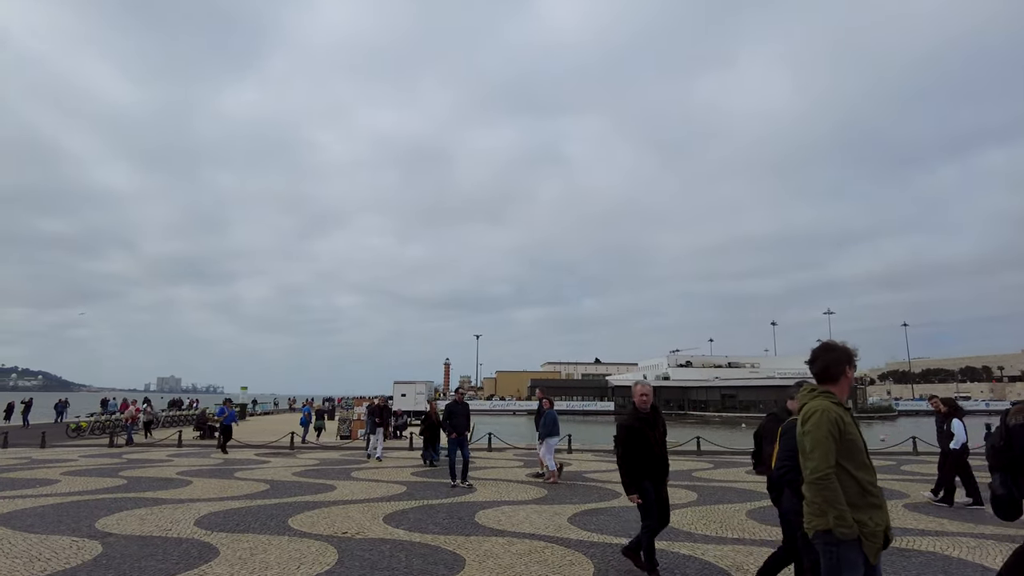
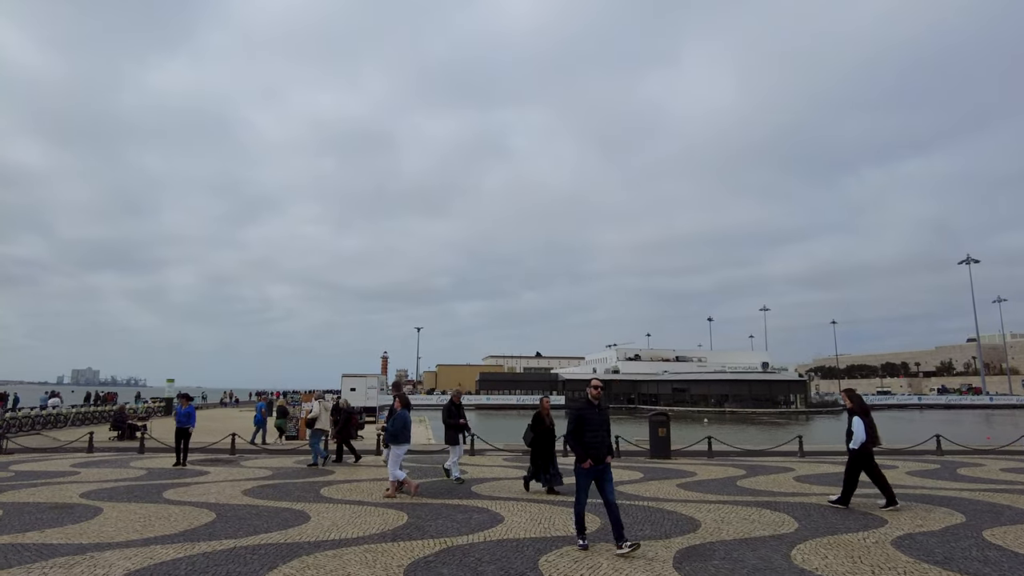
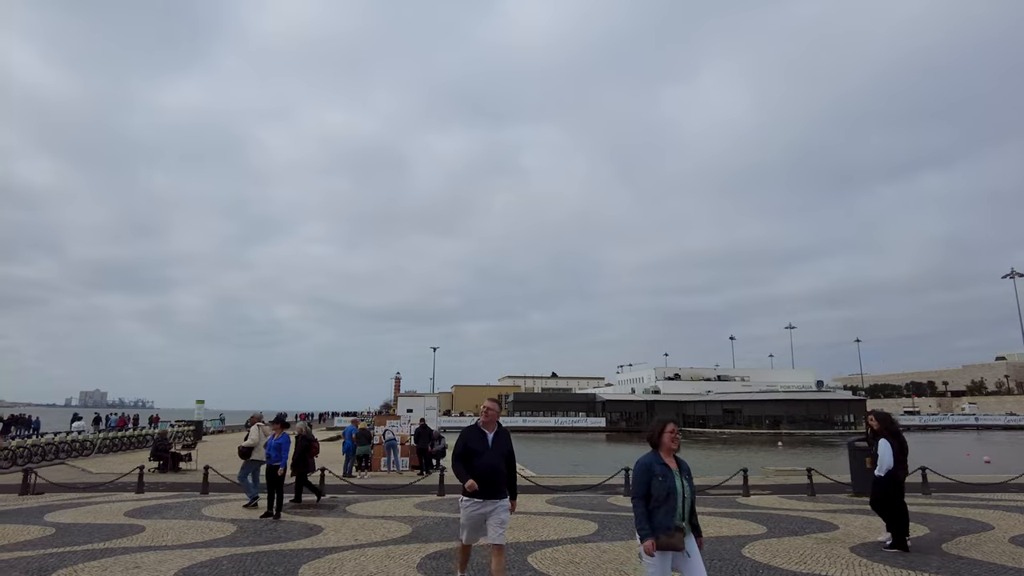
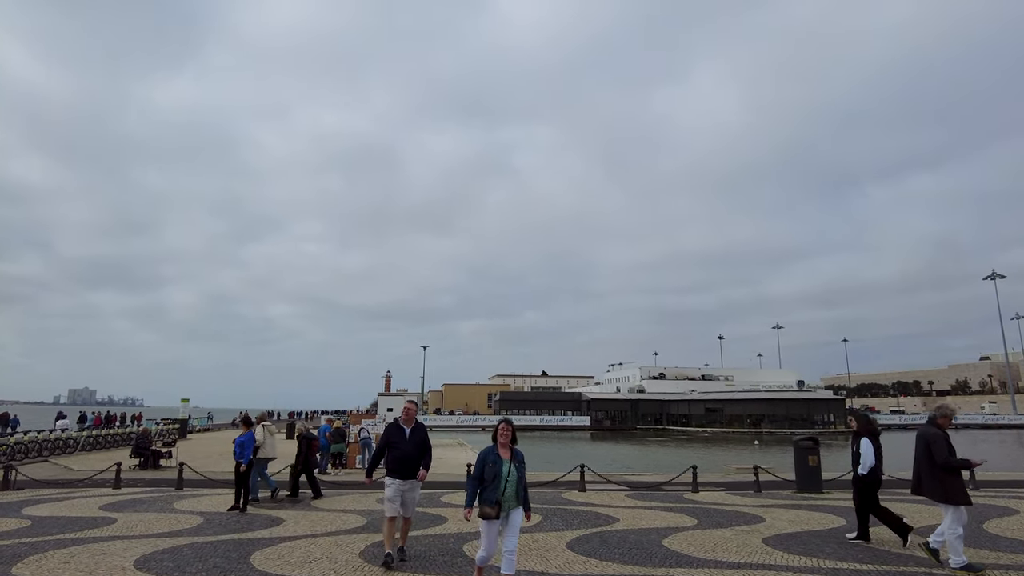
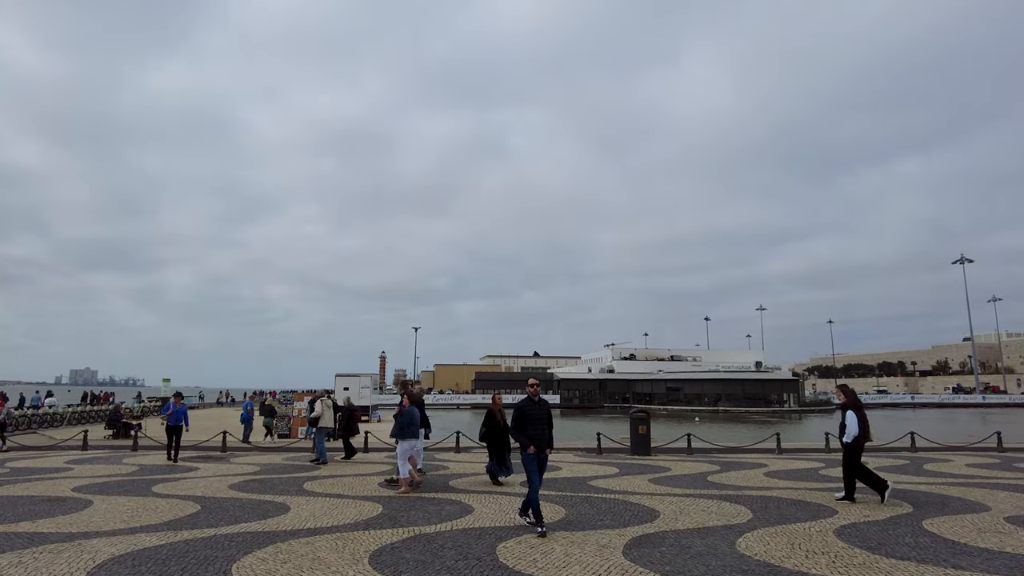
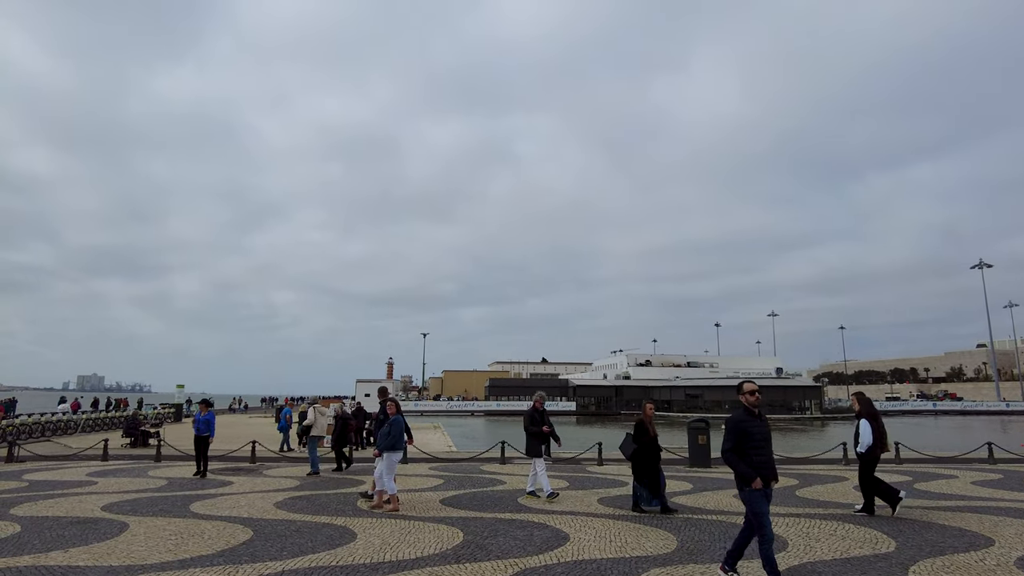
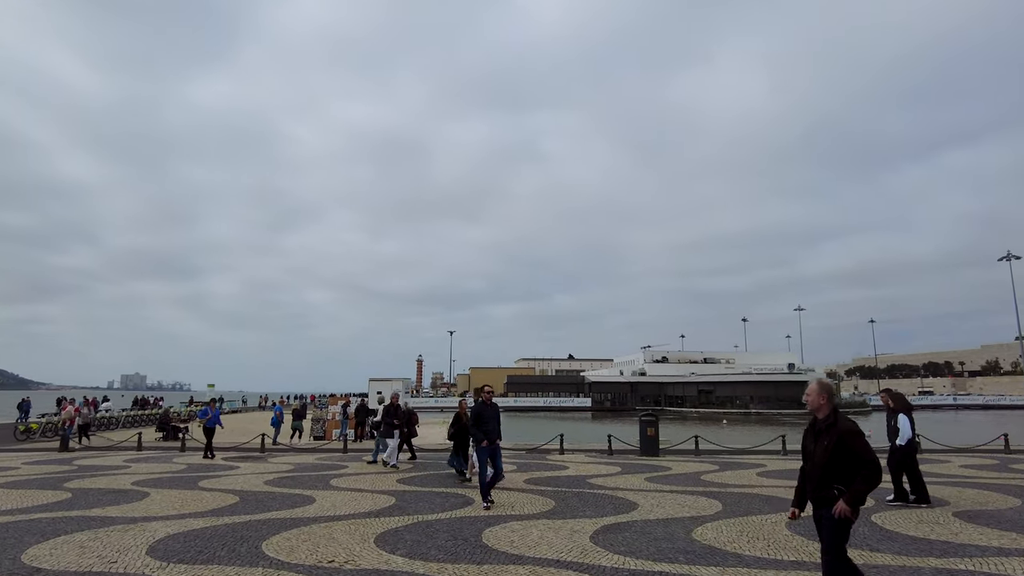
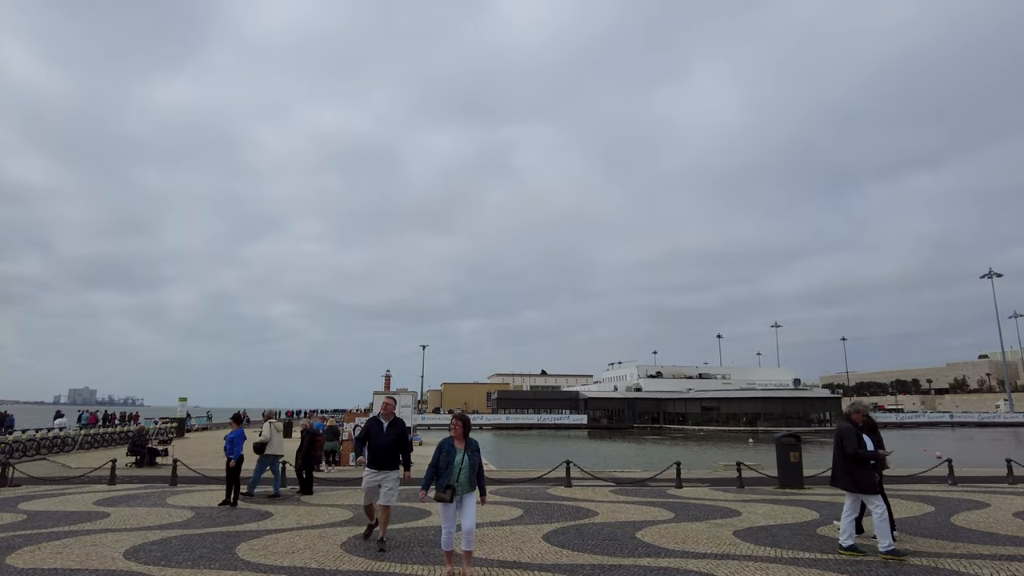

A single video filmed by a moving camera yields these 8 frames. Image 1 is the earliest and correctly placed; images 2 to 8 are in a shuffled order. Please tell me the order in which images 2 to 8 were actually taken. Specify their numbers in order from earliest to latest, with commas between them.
7, 5, 2, 6, 8, 4, 3
